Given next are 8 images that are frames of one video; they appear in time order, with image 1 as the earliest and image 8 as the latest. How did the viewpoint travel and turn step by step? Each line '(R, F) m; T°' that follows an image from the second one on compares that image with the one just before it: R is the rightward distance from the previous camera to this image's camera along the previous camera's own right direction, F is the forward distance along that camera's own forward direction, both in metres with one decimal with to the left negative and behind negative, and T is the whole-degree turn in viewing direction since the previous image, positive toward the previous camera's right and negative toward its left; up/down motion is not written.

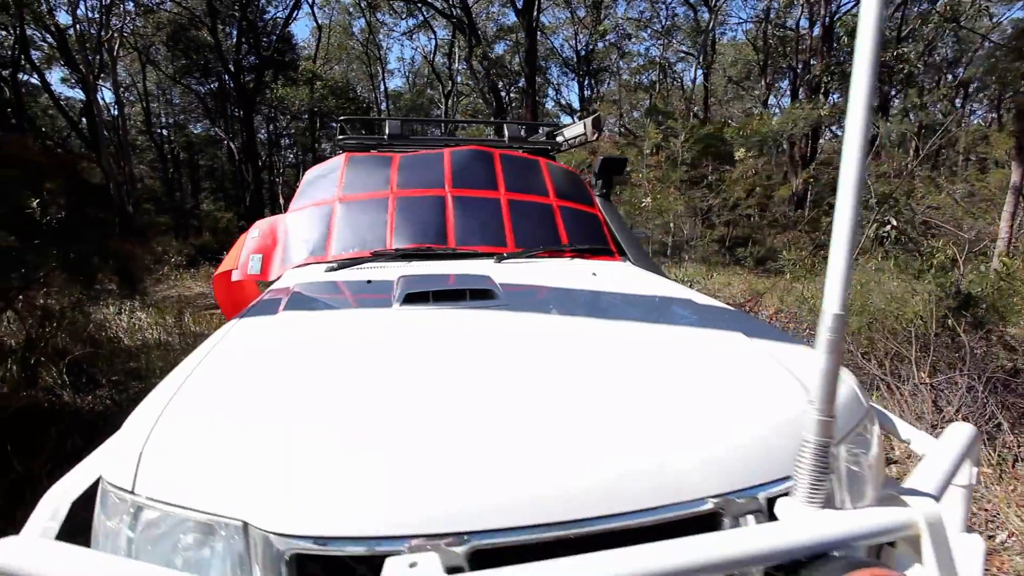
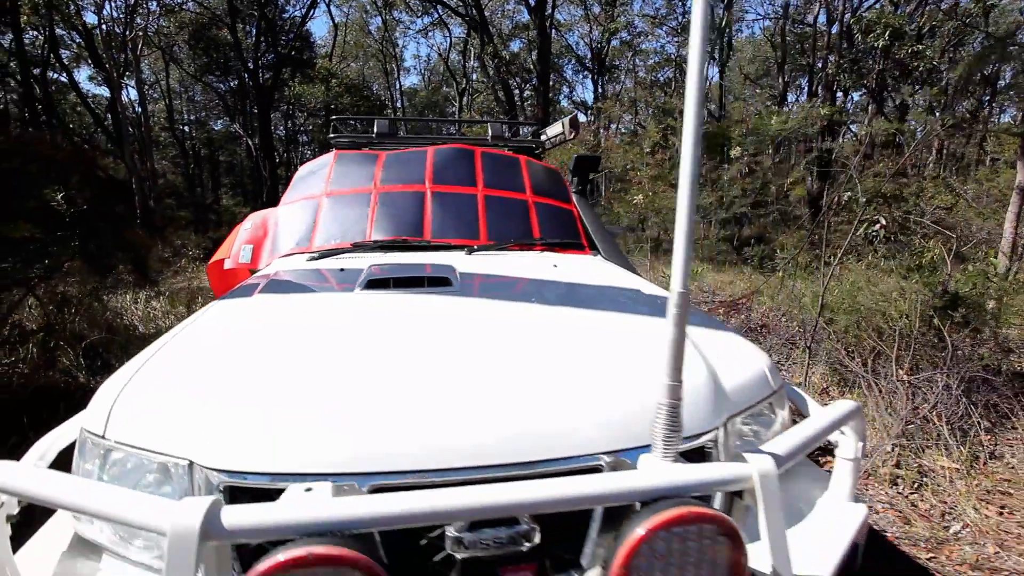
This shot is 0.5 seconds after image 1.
(+0.2, -0.1) m; -2°
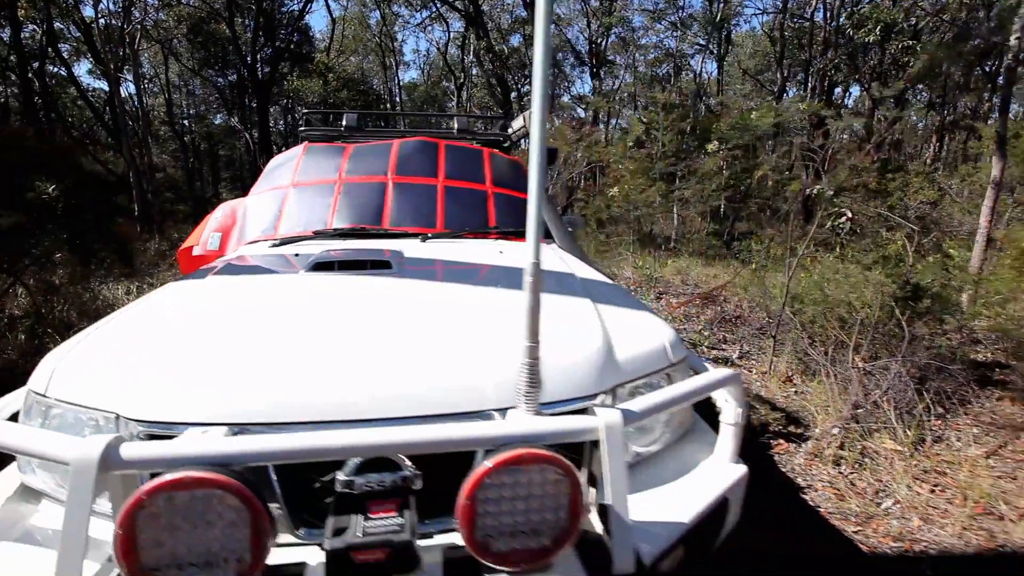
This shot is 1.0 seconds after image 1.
(+0.3, -0.1) m; 0°
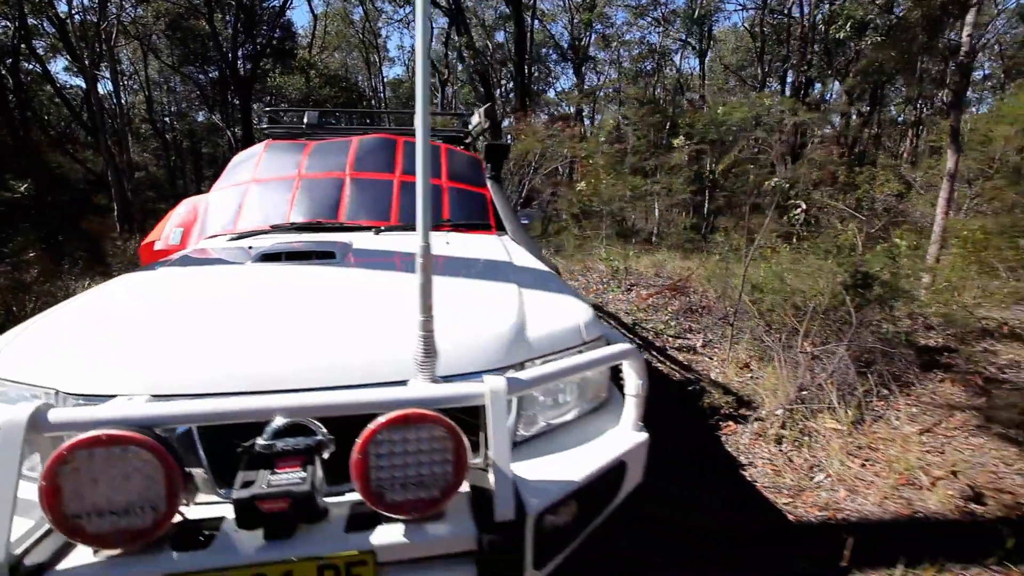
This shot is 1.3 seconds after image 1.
(+0.2, -0.1) m; +1°
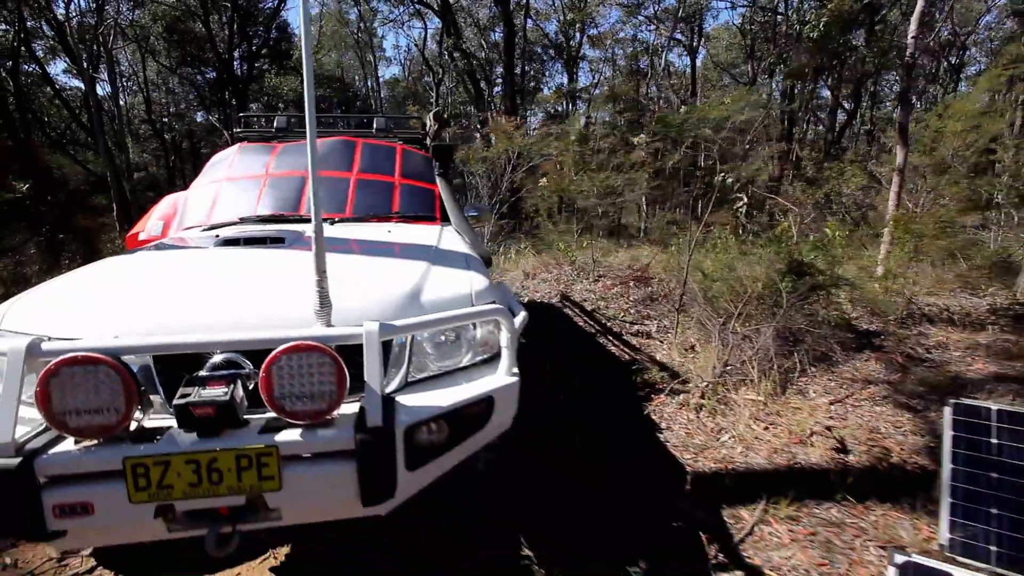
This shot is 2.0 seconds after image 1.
(+0.4, -0.4) m; 0°
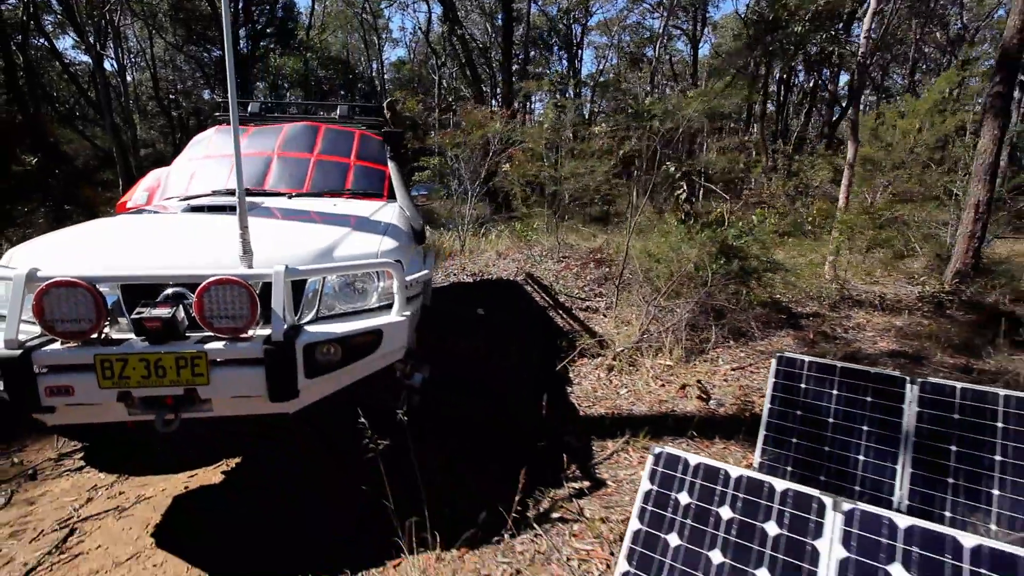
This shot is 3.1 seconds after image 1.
(+0.6, -0.5) m; -1°
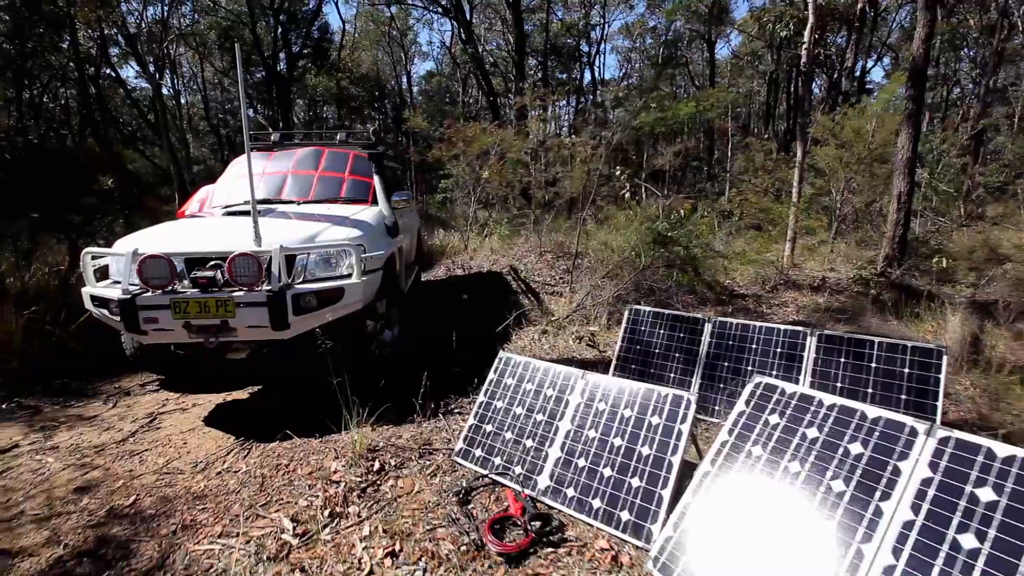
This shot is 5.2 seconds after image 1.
(+0.9, -1.2) m; -4°
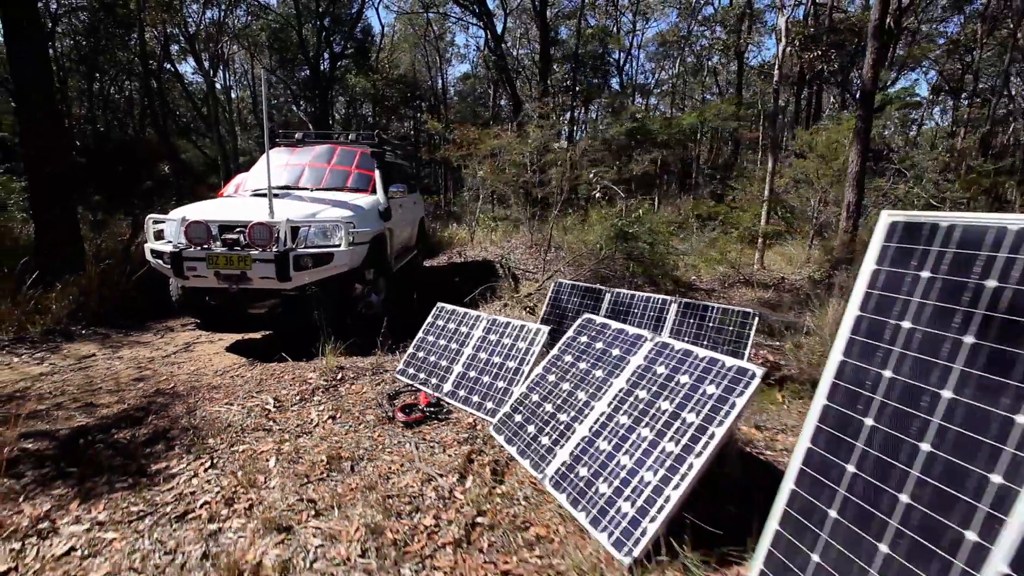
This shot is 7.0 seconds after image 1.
(+0.8, -1.0) m; -4°
